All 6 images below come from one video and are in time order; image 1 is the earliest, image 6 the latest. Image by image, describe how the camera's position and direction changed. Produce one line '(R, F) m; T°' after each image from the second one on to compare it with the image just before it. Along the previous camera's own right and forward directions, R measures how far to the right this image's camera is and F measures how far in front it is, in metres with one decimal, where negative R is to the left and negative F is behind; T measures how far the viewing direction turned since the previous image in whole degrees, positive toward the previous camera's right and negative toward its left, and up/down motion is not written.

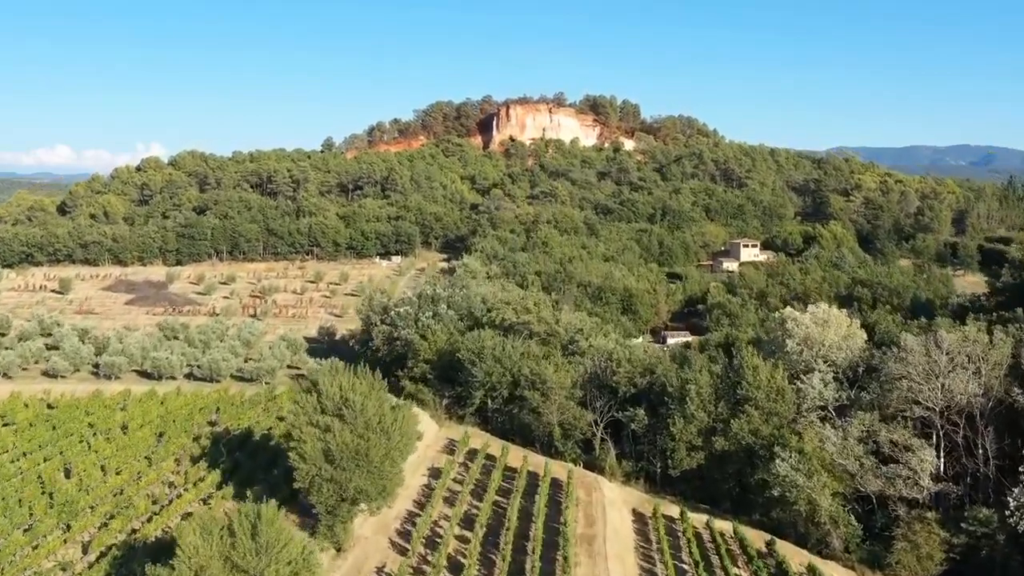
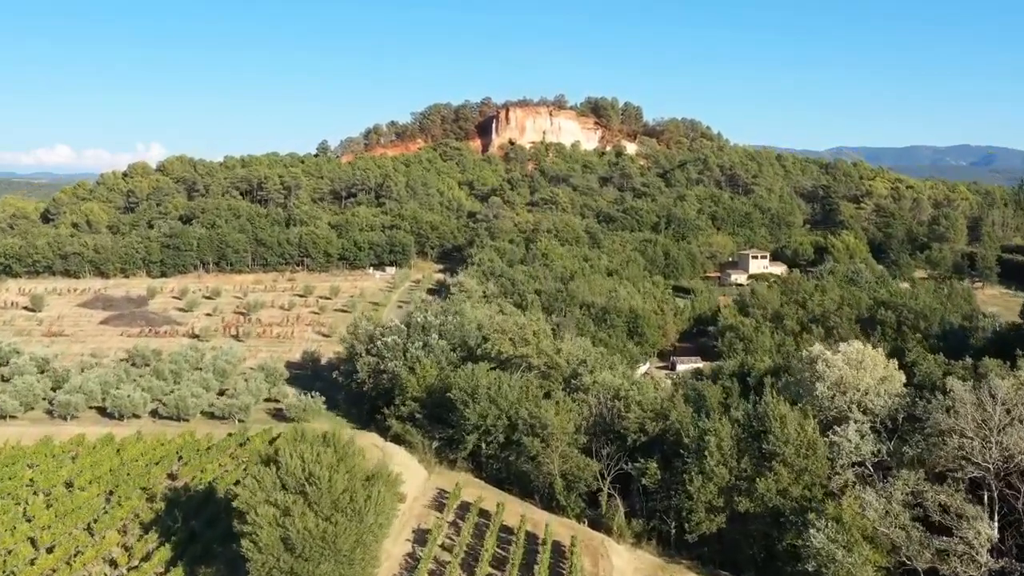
(+0.1, +3.0) m; 0°
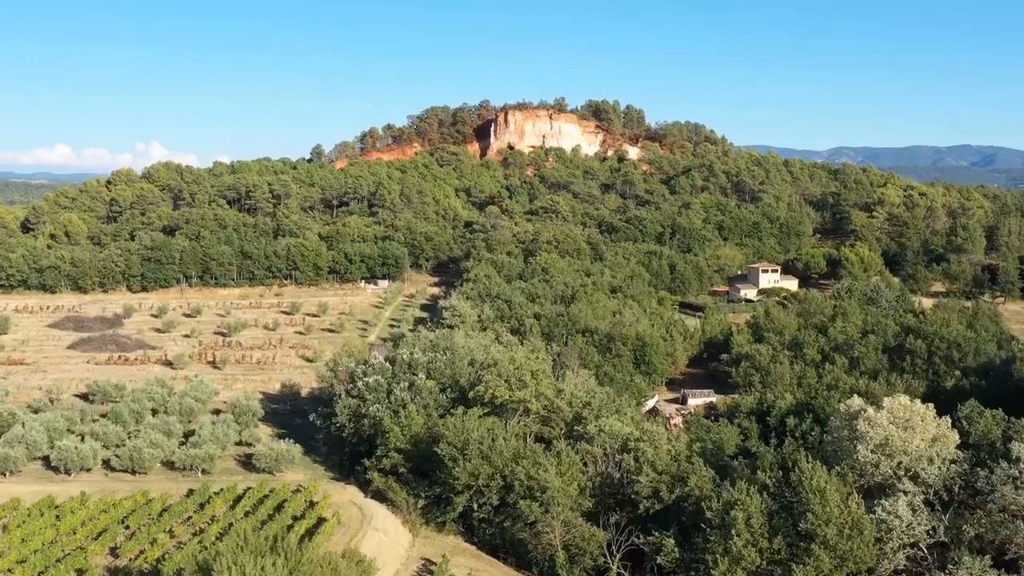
(+0.2, +3.3) m; 0°
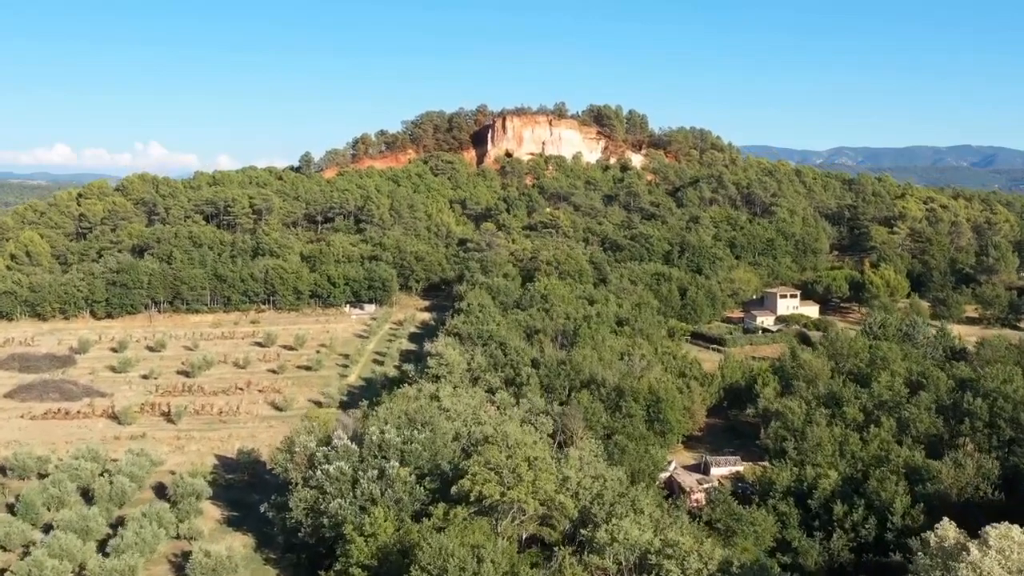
(+0.3, +5.2) m; 0°
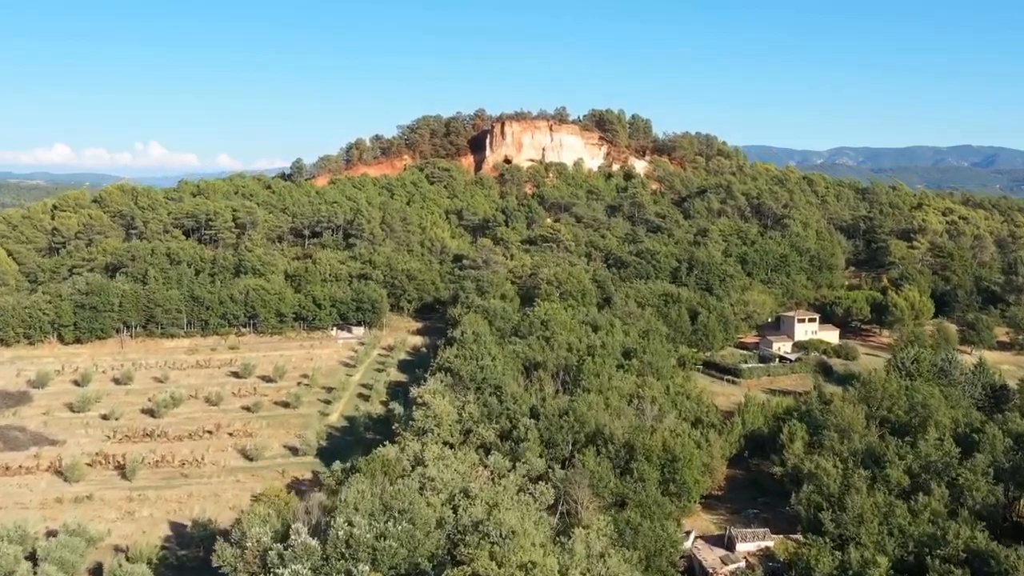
(+0.2, +4.2) m; 0°
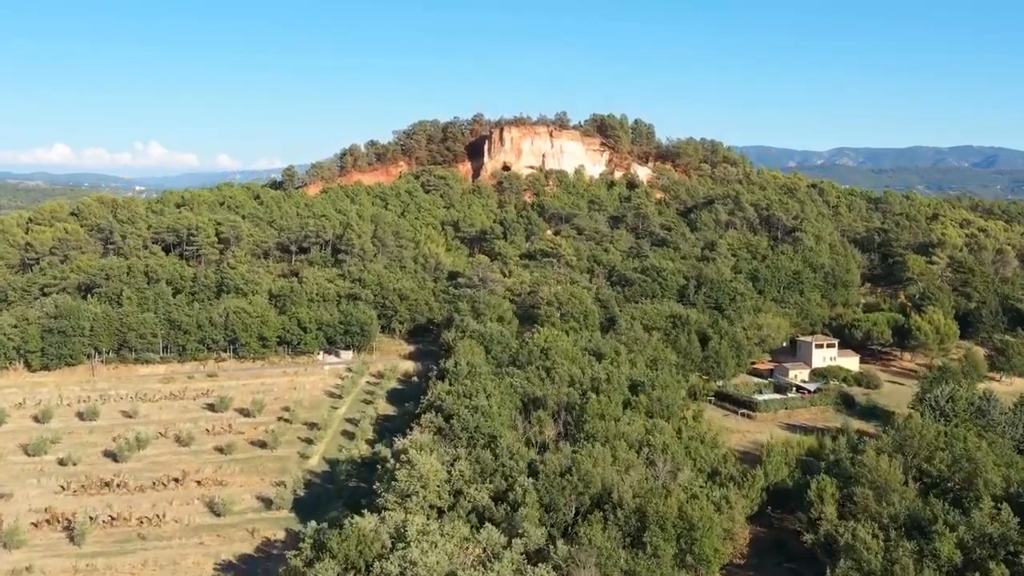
(+0.2, +3.7) m; 0°
